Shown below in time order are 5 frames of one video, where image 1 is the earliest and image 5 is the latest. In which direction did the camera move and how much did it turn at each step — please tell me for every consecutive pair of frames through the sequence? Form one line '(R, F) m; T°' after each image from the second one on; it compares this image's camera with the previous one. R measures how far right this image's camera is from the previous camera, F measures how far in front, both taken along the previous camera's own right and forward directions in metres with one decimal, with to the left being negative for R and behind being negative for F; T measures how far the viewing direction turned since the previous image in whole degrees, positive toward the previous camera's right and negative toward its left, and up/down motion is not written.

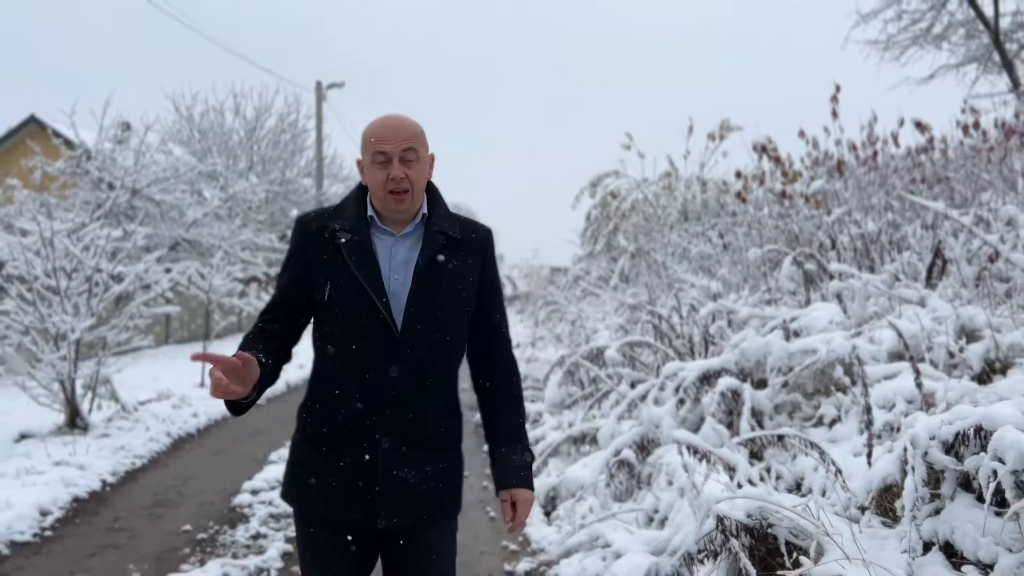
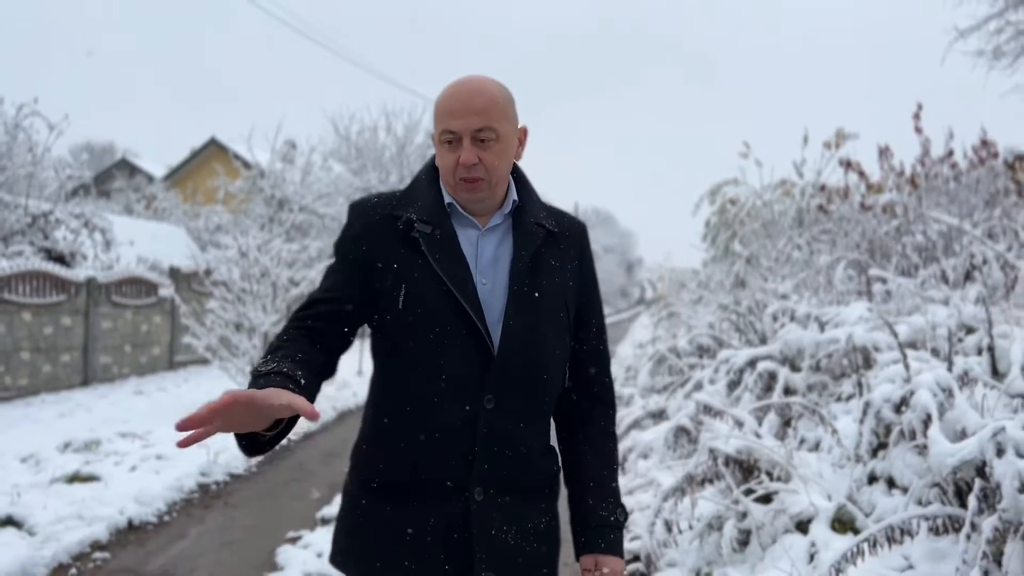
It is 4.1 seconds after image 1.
(+0.5, -1.3) m; -10°
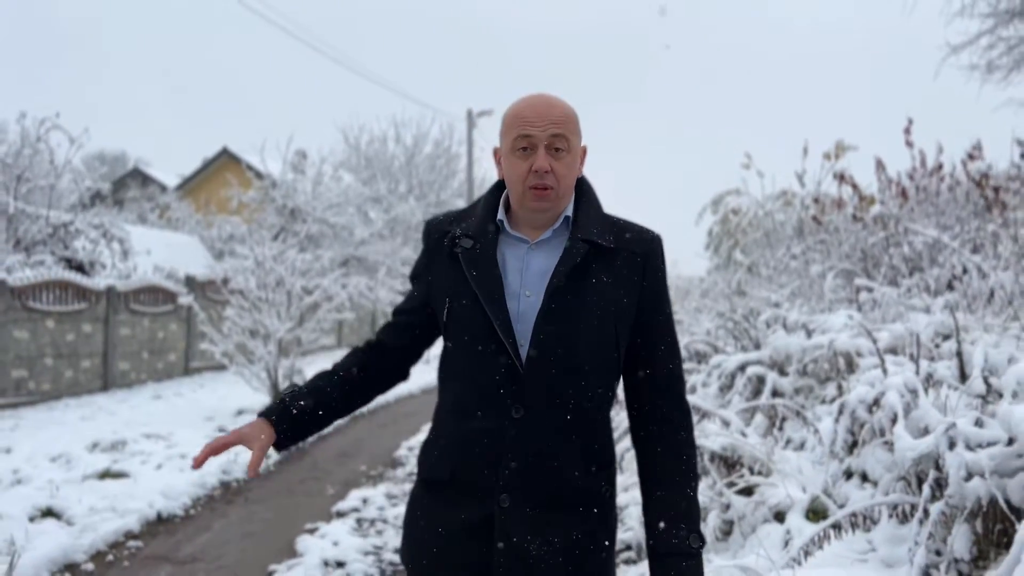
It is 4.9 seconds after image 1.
(0.0, -0.4) m; -1°
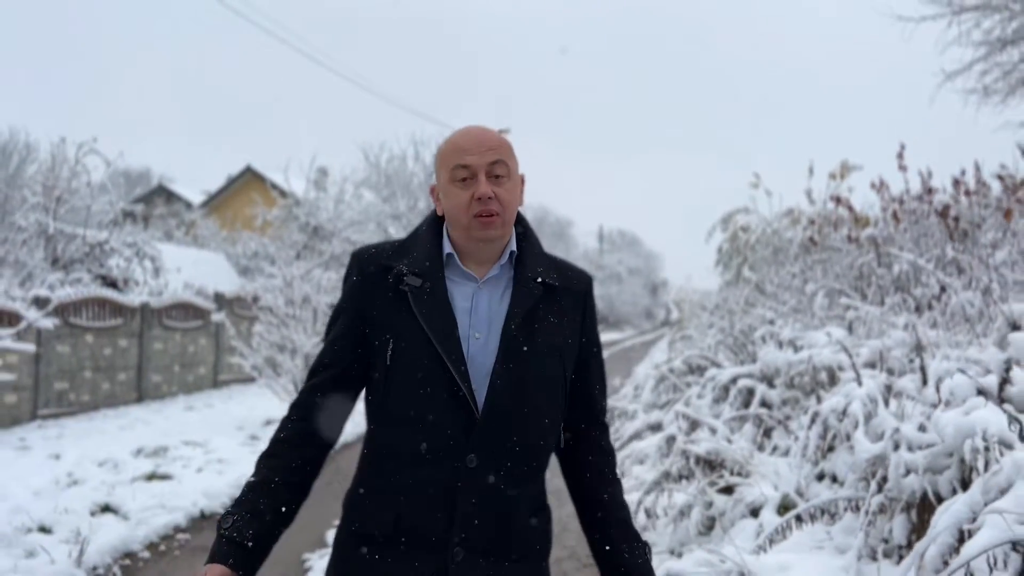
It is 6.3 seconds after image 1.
(+0.1, -0.6) m; -1°
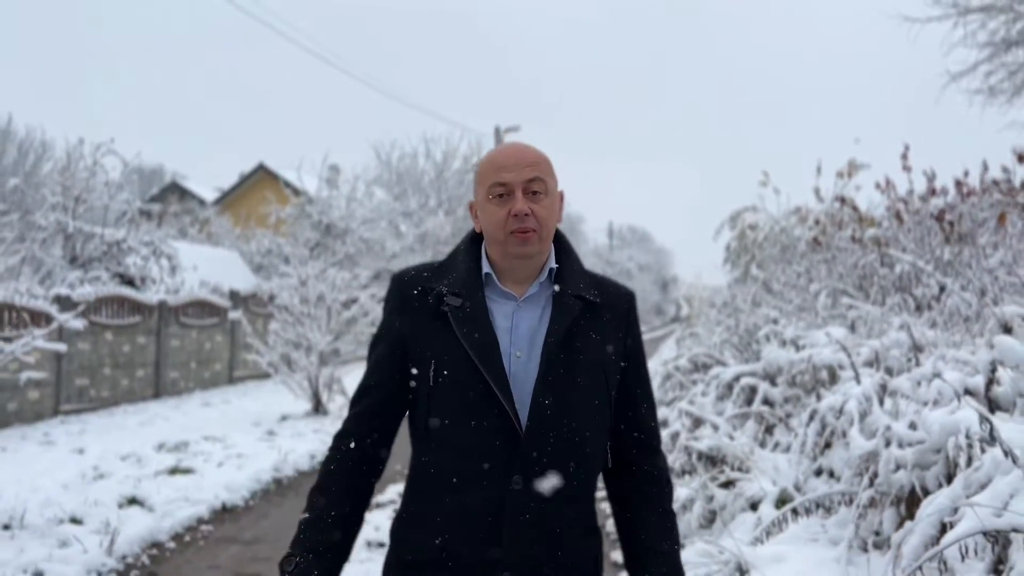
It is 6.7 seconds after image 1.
(0.0, -0.2) m; -1°
